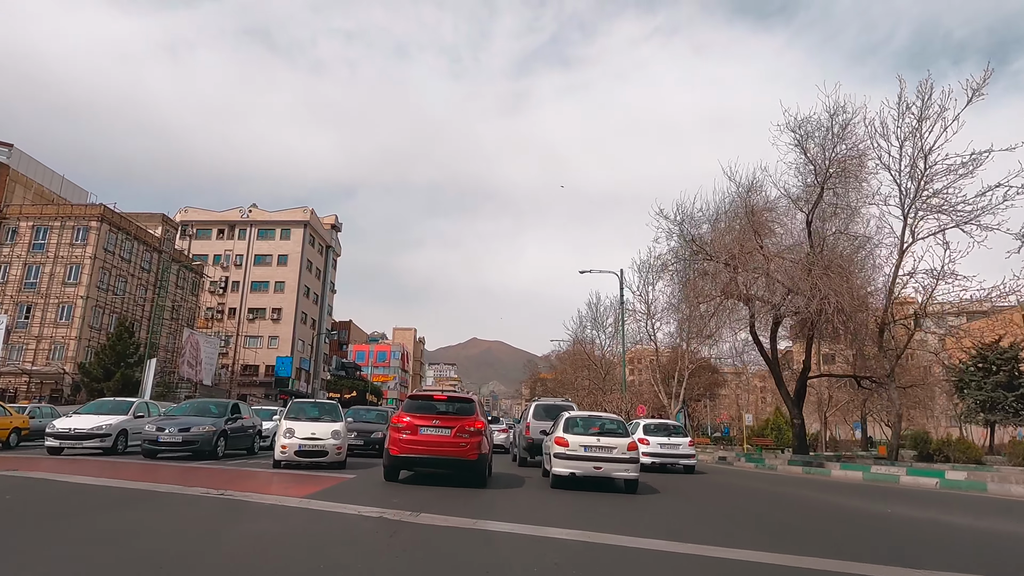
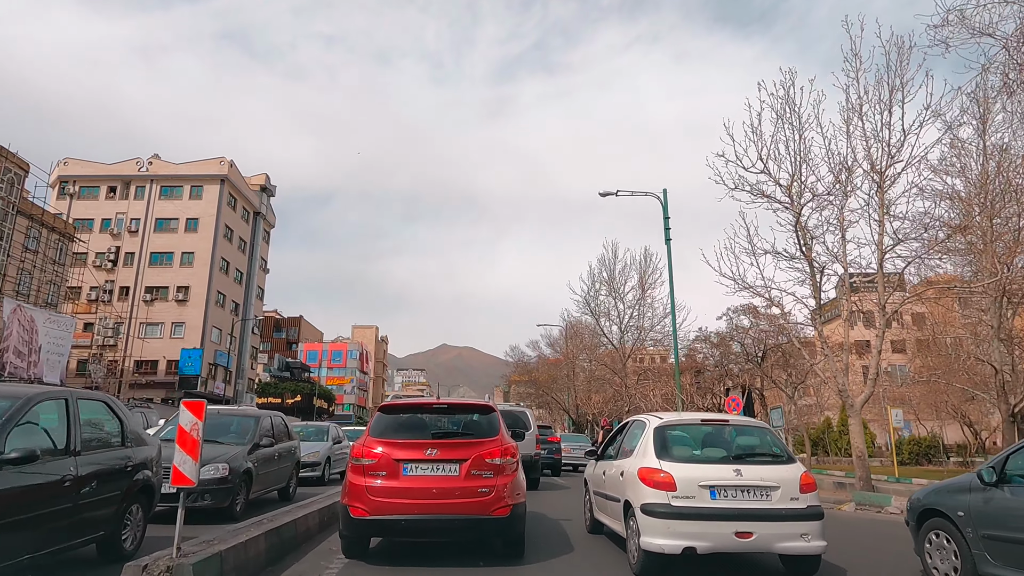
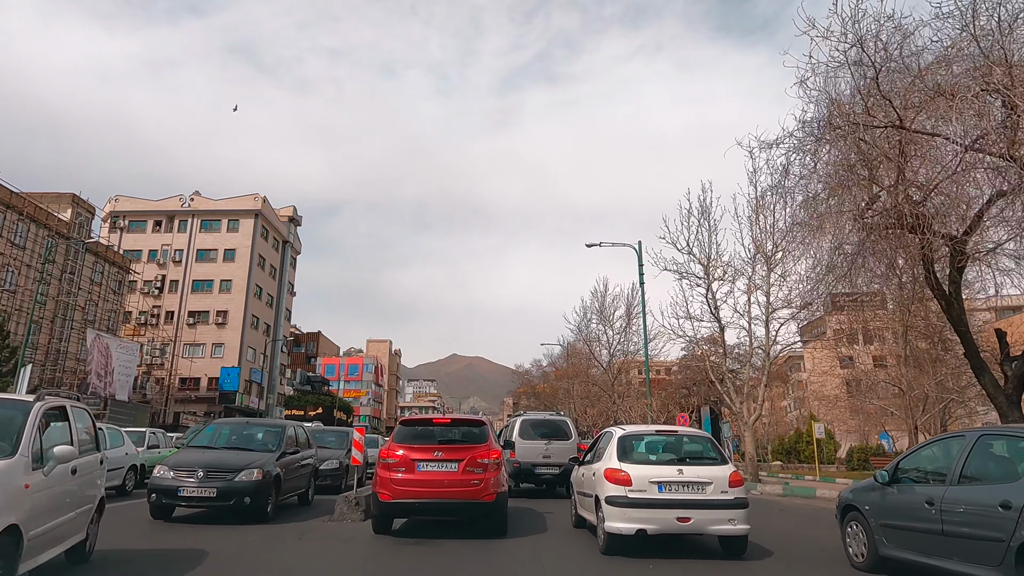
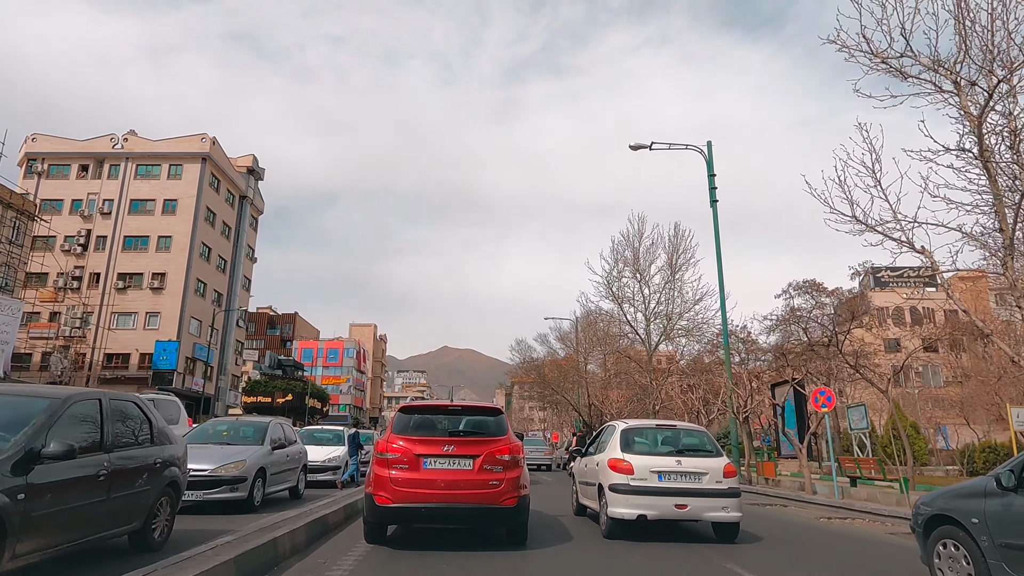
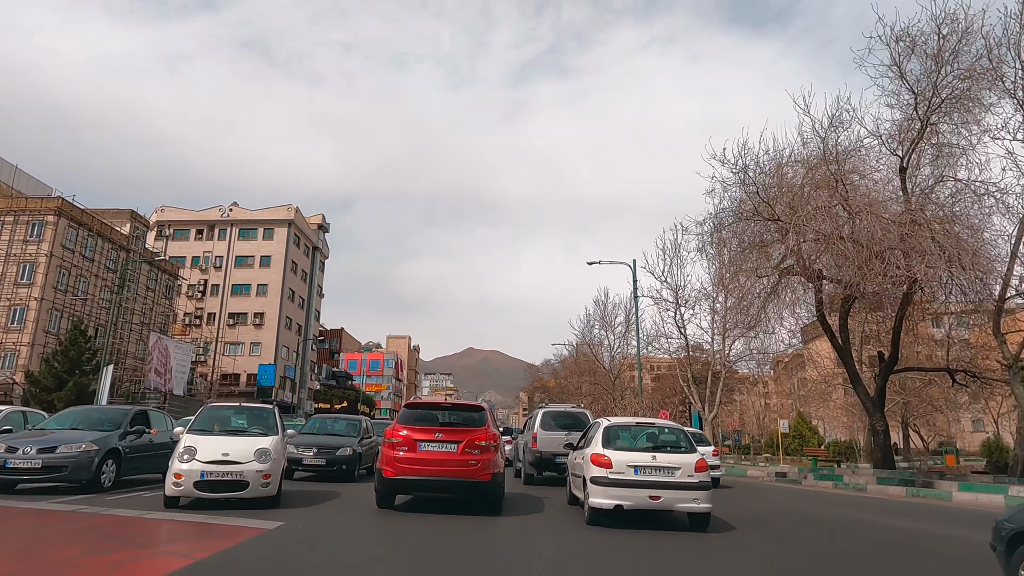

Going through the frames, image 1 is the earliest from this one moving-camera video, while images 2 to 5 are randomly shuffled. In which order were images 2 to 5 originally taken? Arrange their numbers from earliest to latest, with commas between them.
5, 3, 2, 4
